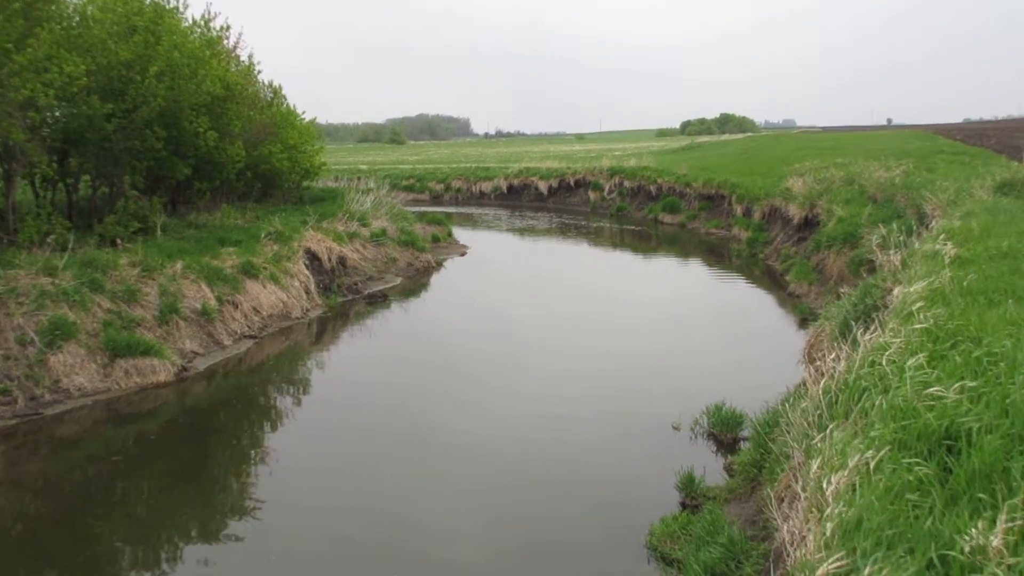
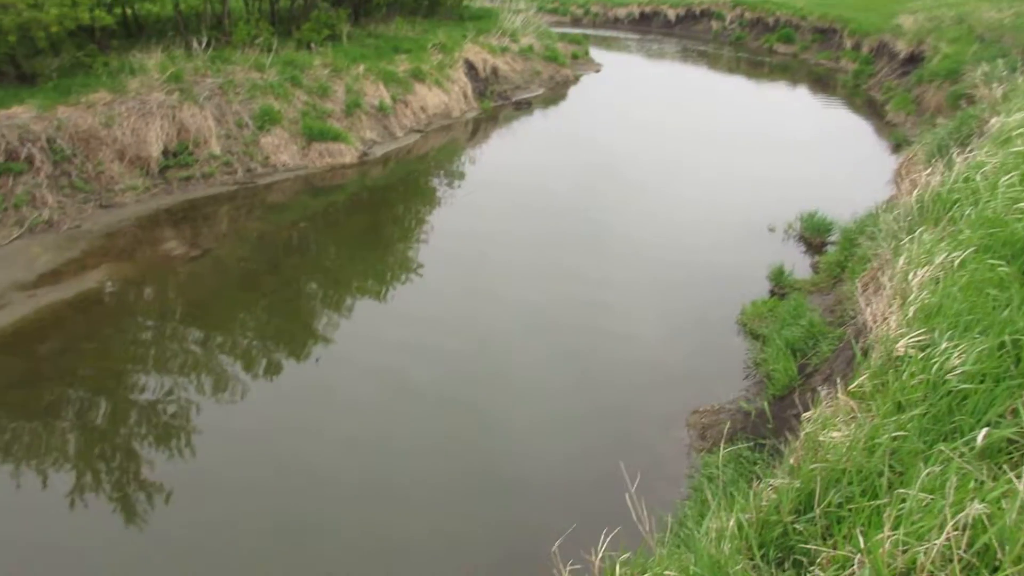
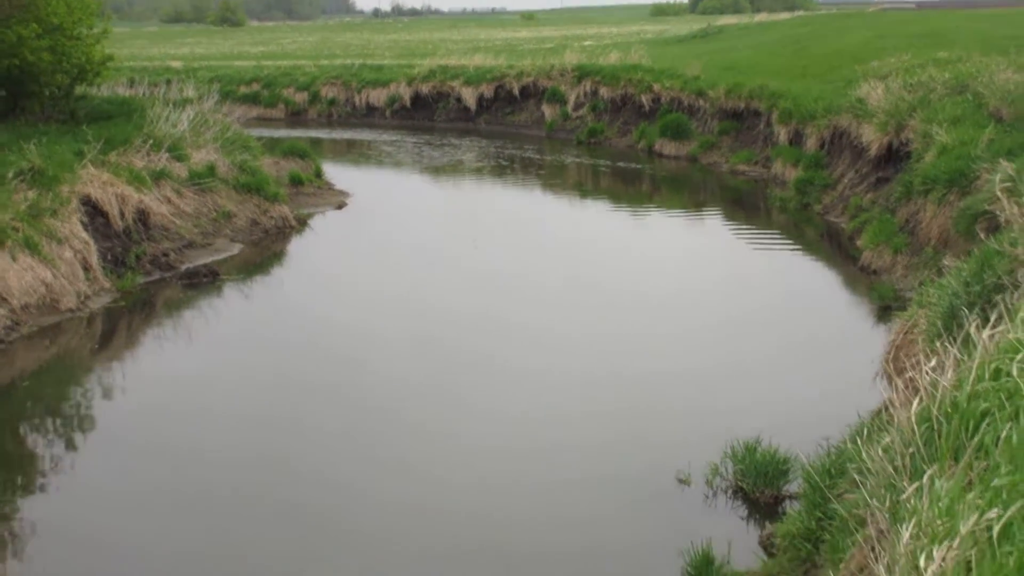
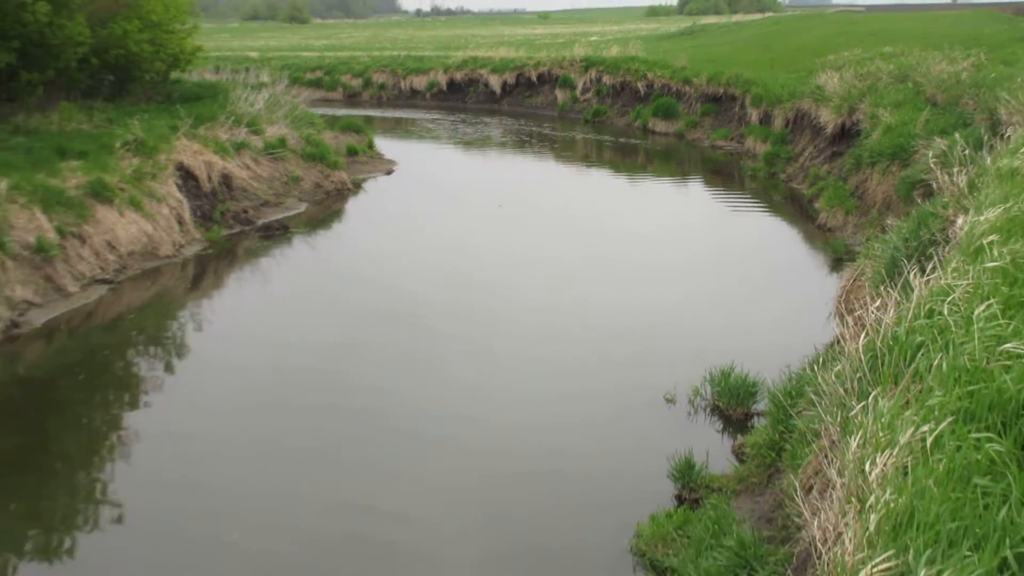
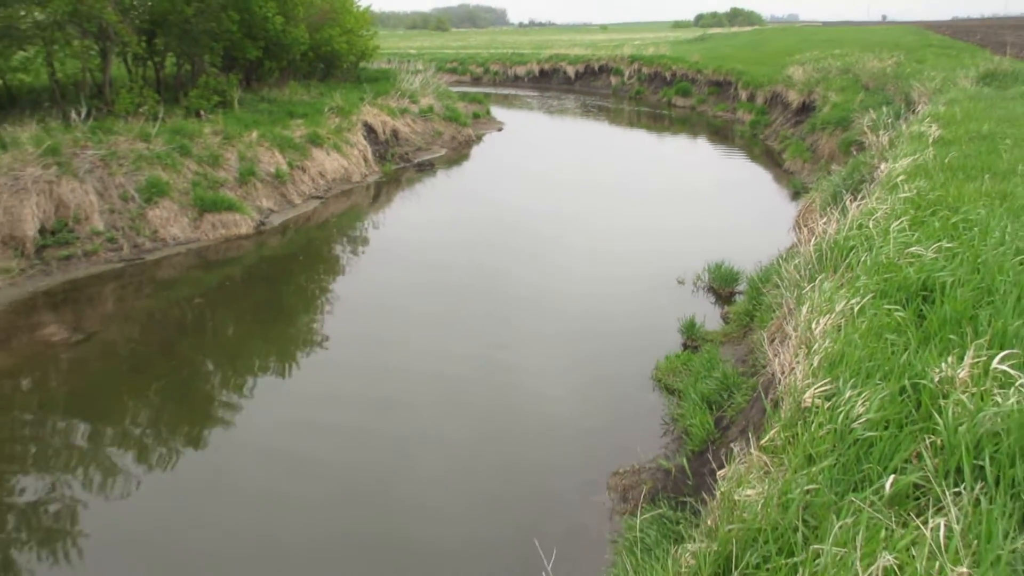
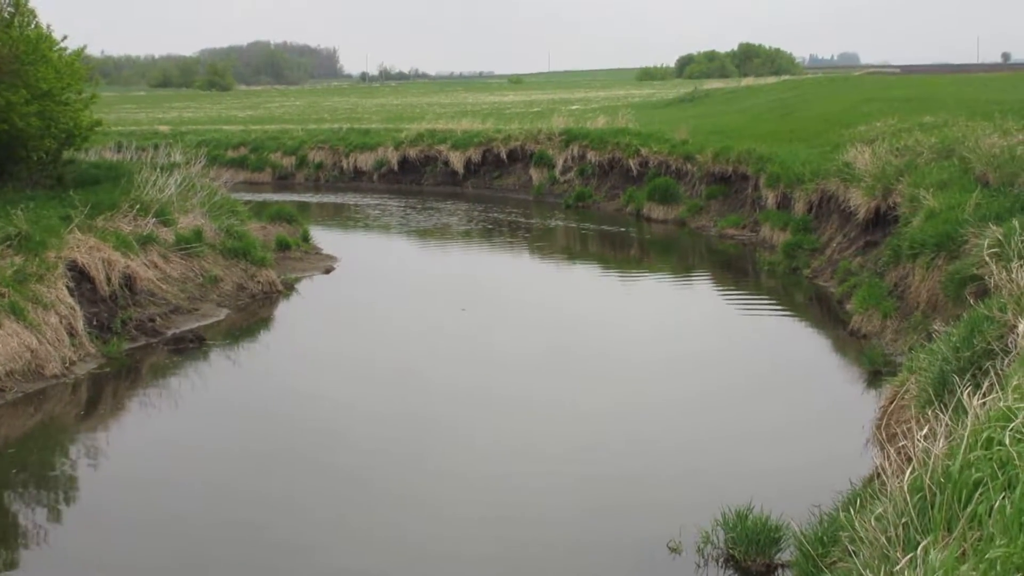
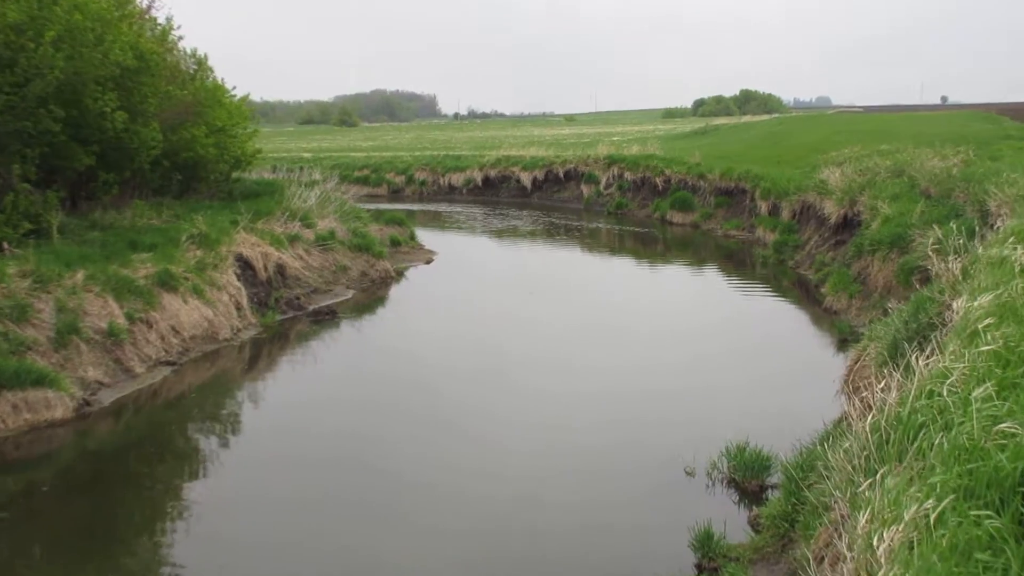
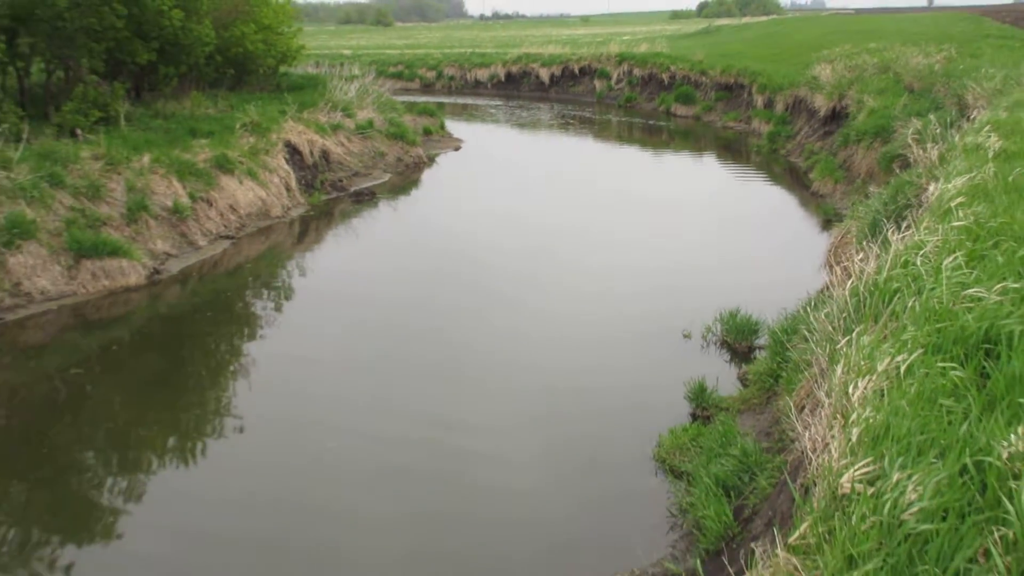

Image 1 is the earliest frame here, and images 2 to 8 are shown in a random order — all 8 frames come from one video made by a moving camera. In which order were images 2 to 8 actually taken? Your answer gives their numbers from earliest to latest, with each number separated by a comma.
7, 6, 3, 4, 8, 5, 2
